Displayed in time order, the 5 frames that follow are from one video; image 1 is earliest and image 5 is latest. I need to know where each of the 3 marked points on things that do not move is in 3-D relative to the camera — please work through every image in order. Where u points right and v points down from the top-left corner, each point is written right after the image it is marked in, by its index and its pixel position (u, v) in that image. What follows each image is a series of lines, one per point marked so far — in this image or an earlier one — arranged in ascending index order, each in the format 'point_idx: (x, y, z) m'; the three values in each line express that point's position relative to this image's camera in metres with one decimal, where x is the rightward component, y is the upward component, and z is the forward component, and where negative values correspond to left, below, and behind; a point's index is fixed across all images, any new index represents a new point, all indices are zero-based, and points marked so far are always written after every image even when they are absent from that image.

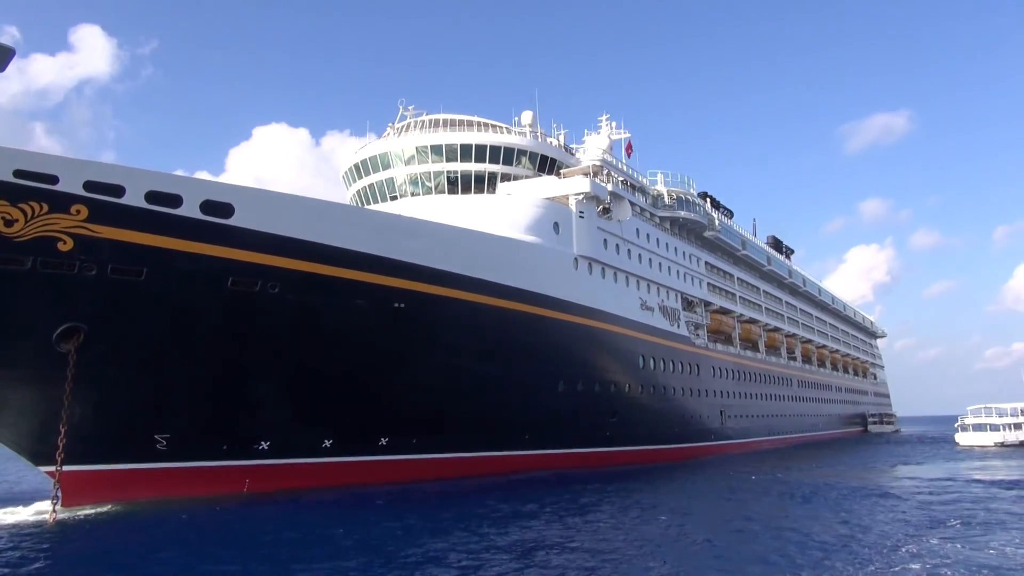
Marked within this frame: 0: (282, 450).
0: (-4.8, -3.4, +14.3) m
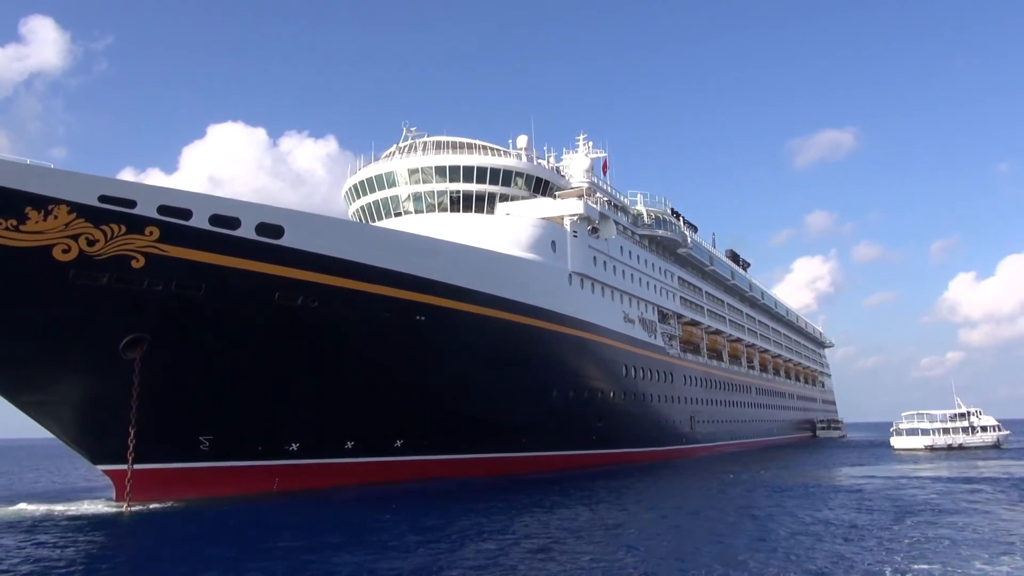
0: (-4.6, -3.7, +15.5) m
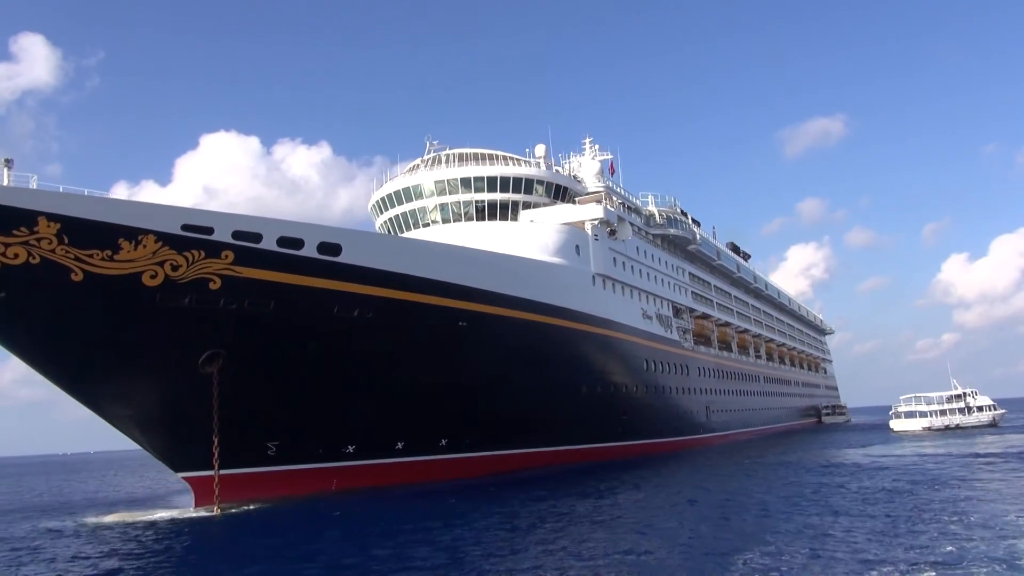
0: (-3.5, -4.0, +16.6) m
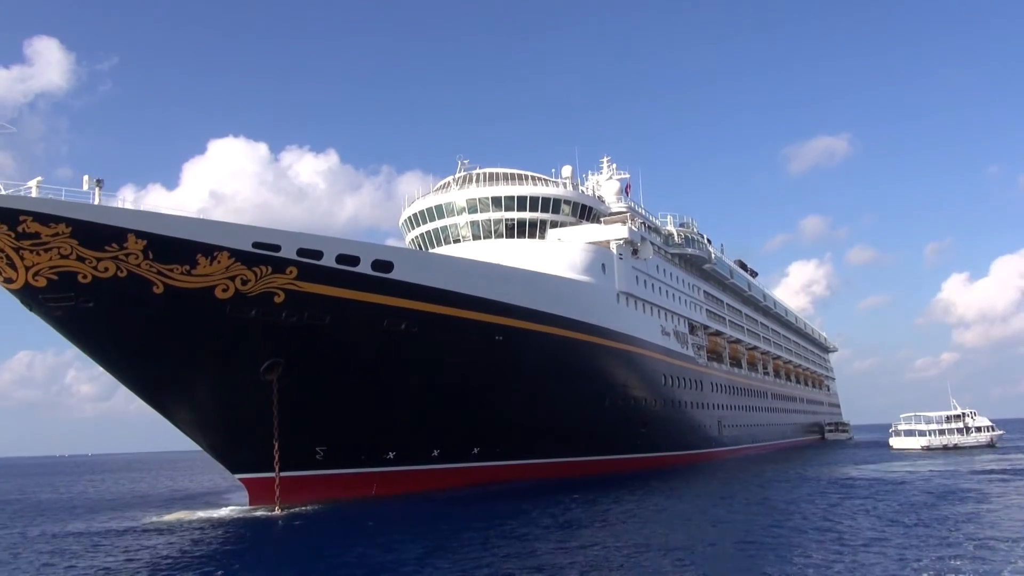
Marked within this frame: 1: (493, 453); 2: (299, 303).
0: (-2.7, -4.3, +17.4) m
1: (-0.5, -4.6, +19.2) m
2: (-4.5, -0.3, +14.5) m
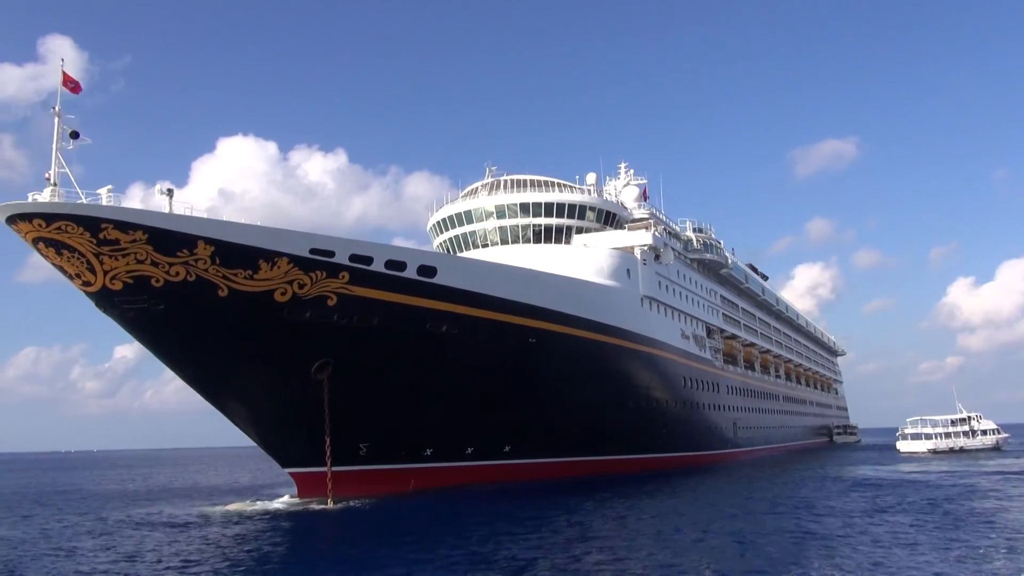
0: (-1.8, -4.4, +18.2) m
1: (+0.4, -4.7, +19.9) m
2: (-3.6, -0.4, +15.3) m
